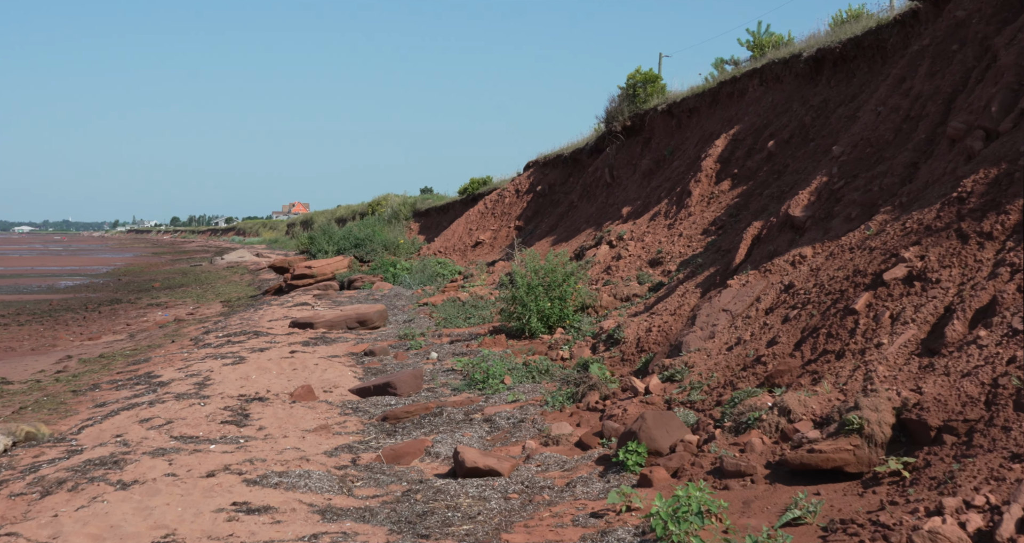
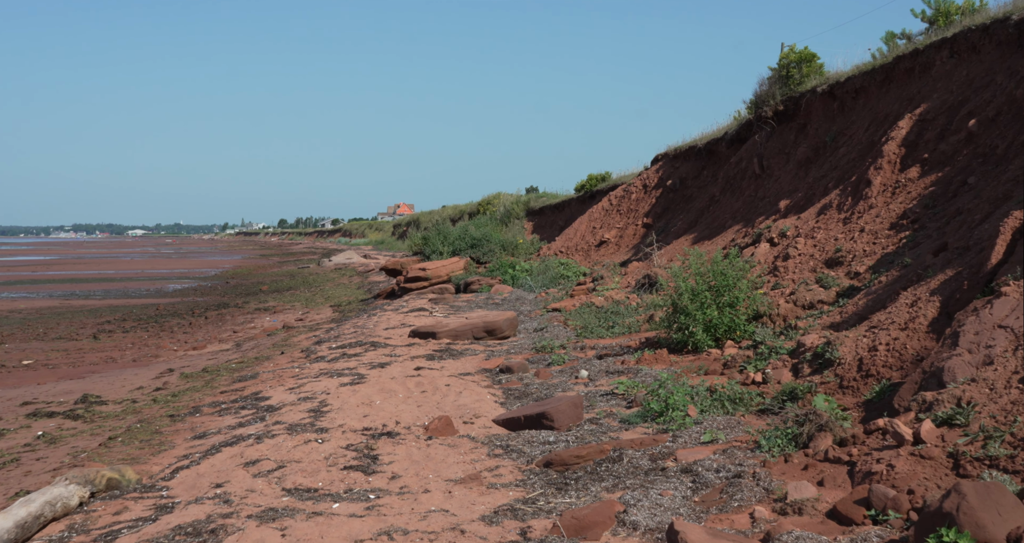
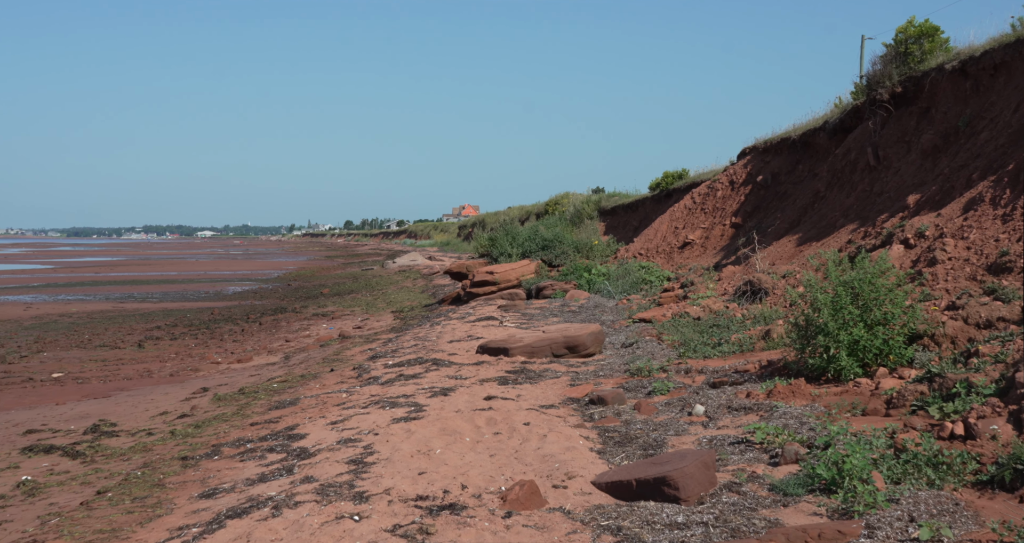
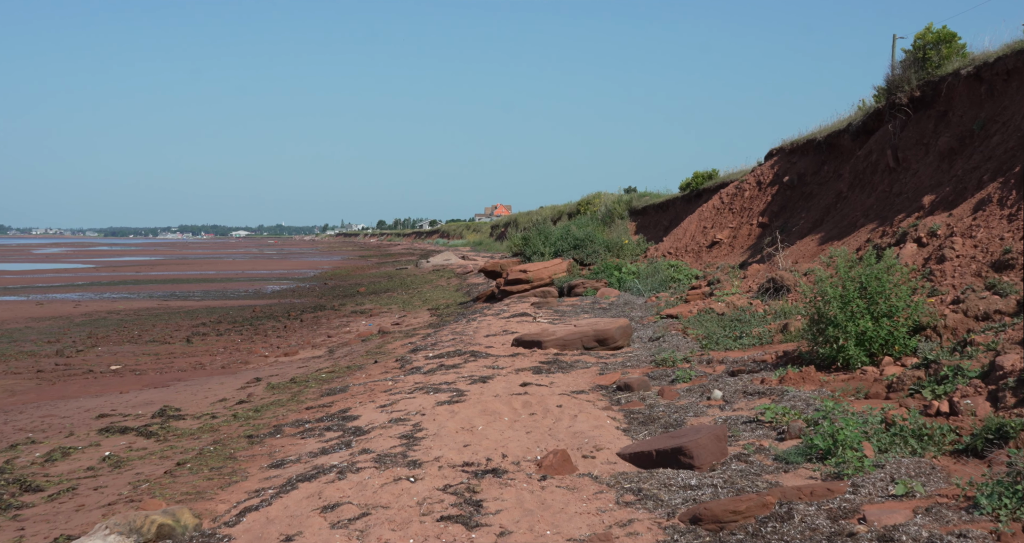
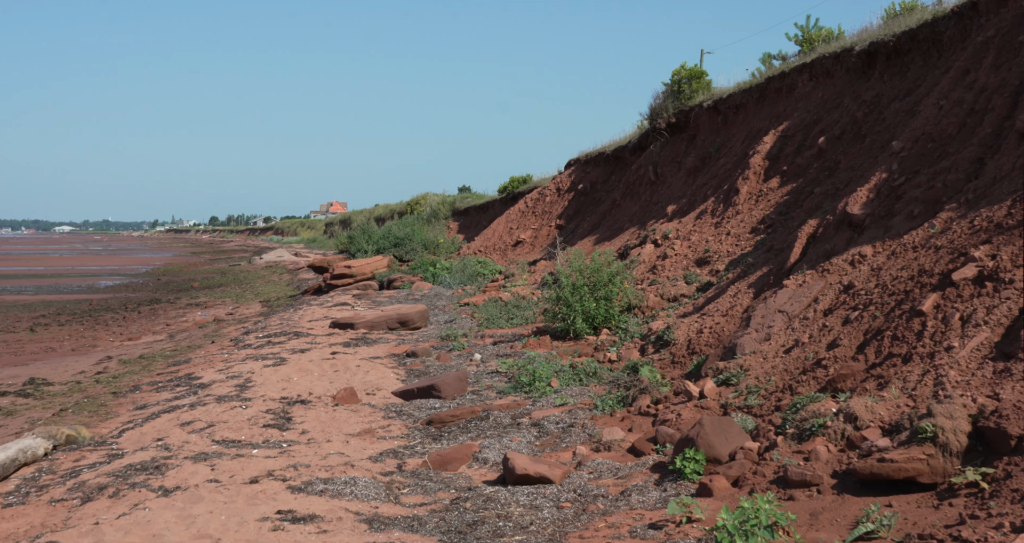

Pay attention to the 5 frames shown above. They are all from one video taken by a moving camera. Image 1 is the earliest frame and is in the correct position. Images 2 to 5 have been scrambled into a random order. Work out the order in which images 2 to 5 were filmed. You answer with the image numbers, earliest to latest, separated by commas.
5, 2, 4, 3
